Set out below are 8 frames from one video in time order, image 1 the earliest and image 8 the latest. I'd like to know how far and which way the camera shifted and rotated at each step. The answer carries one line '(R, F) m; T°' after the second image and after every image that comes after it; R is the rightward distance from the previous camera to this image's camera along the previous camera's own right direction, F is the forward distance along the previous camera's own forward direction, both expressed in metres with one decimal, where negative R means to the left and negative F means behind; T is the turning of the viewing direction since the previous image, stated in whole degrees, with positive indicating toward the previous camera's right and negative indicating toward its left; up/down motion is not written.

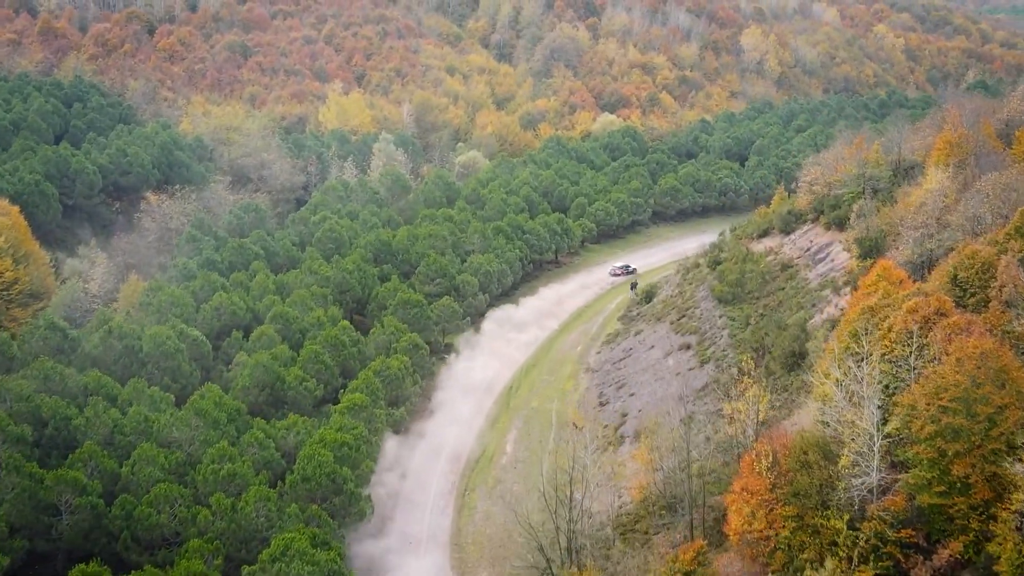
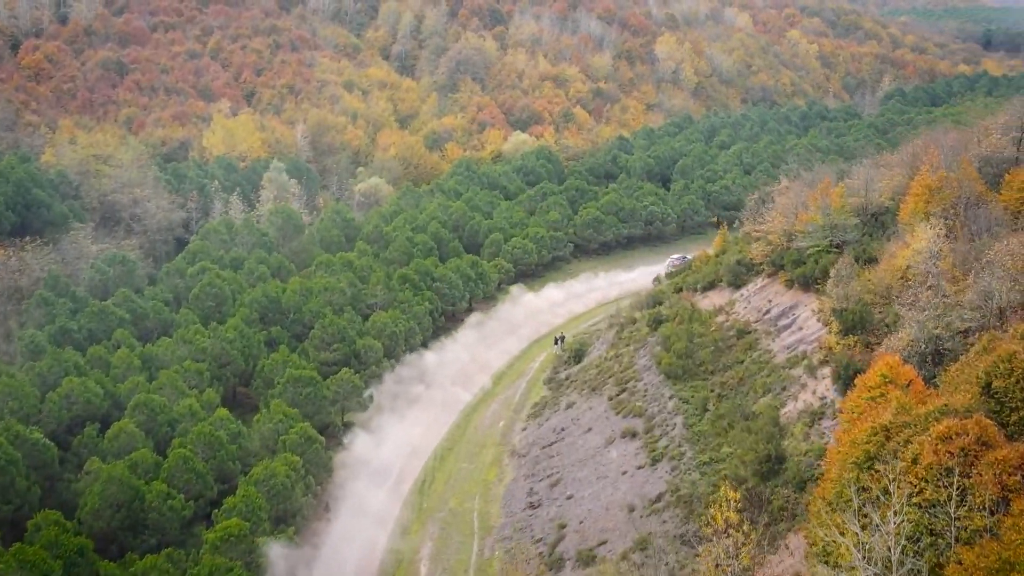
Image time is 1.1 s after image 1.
(-0.1, +7.3) m; +4°
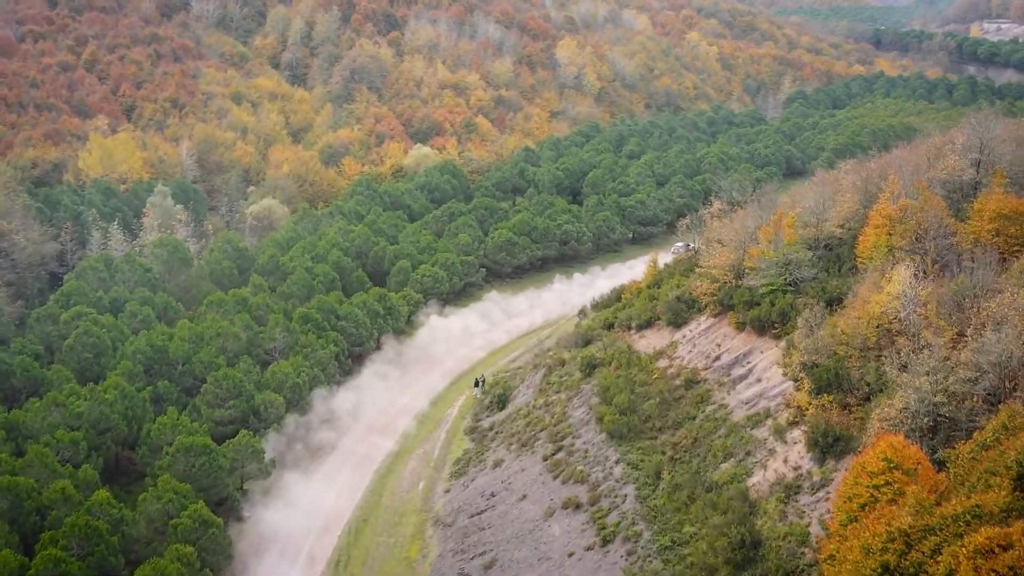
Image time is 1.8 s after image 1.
(-0.7, +4.6) m; +5°
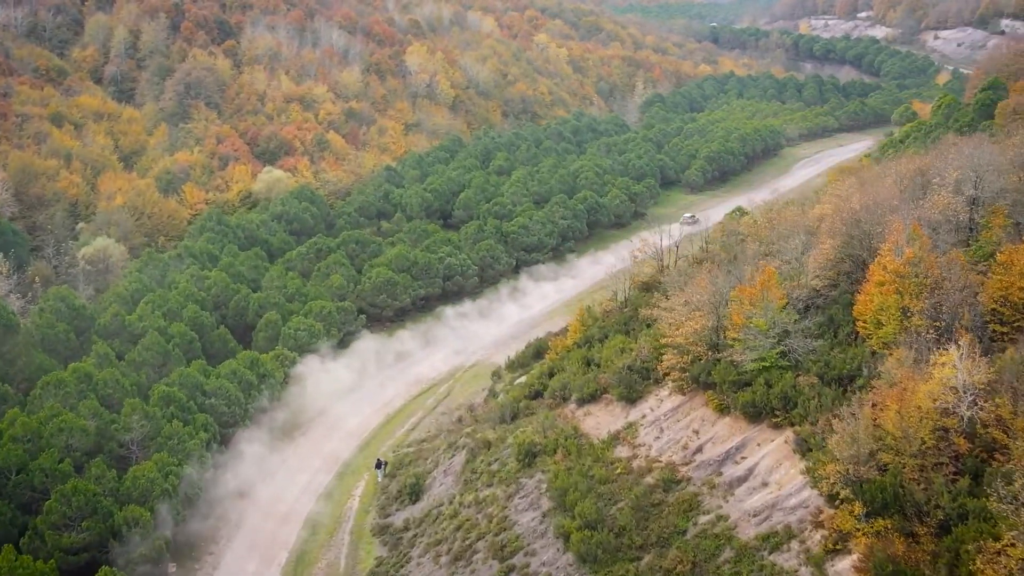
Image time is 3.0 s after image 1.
(-2.4, +7.3) m; +8°
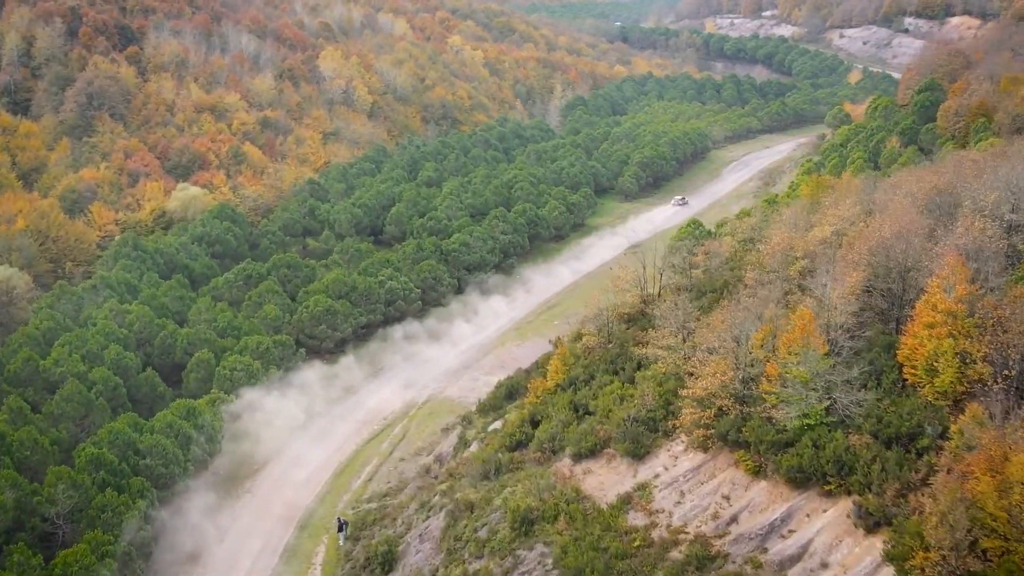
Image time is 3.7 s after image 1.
(-2.1, +4.2) m; +5°
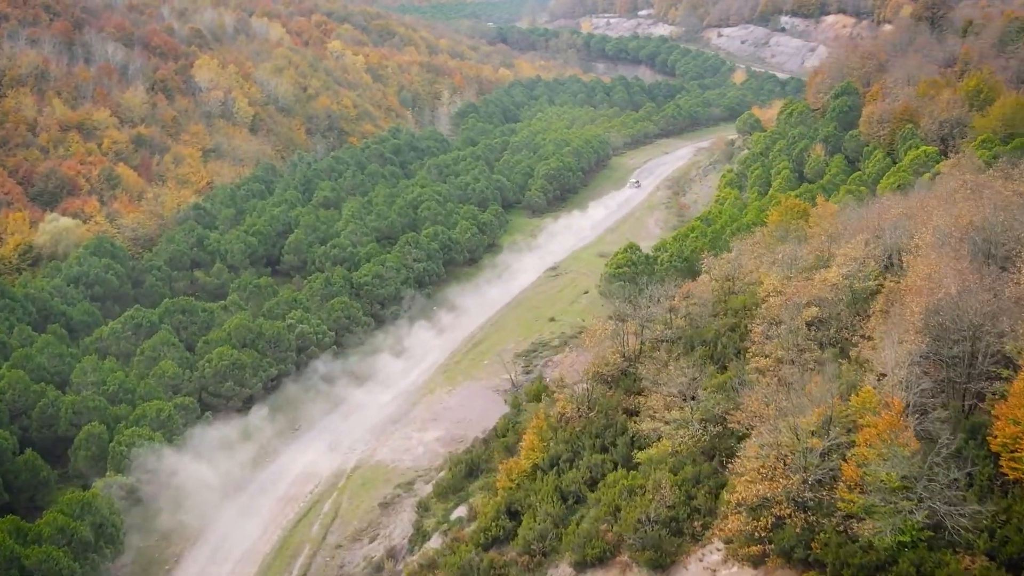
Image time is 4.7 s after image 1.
(-2.4, +5.9) m; +6°
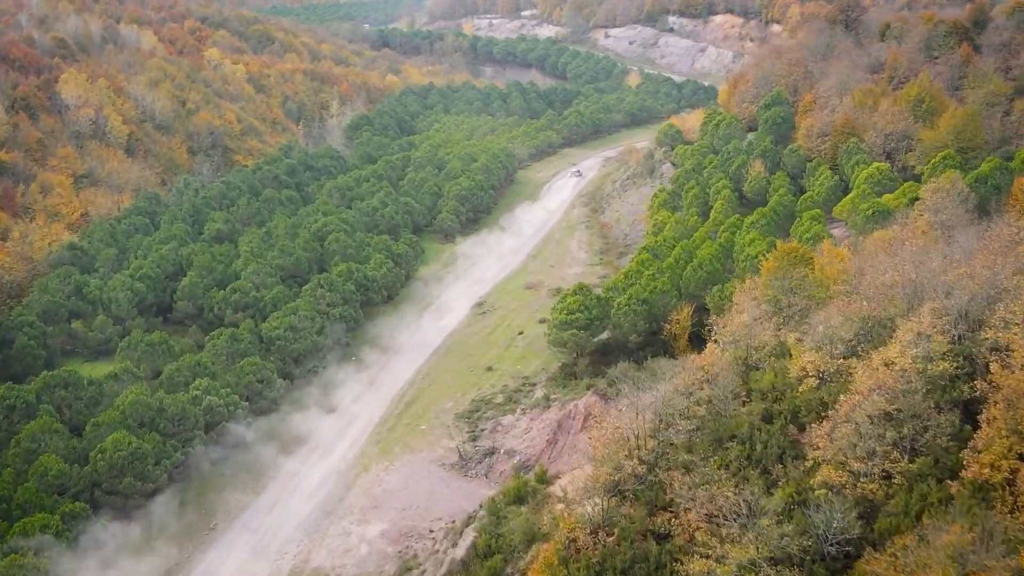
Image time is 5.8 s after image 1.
(-2.4, +6.8) m; +6°
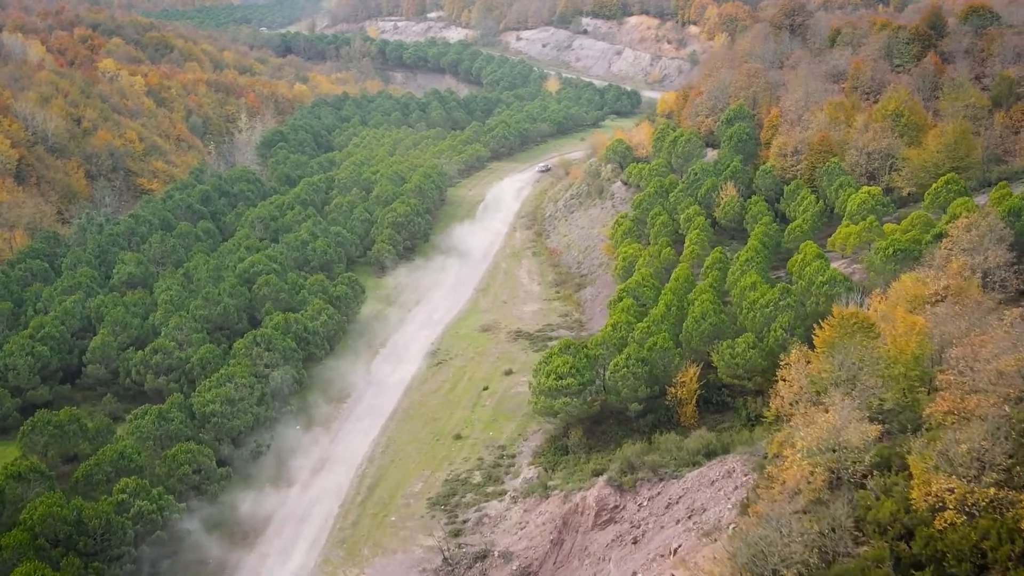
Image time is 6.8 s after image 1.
(-2.7, +7.0) m; +5°
